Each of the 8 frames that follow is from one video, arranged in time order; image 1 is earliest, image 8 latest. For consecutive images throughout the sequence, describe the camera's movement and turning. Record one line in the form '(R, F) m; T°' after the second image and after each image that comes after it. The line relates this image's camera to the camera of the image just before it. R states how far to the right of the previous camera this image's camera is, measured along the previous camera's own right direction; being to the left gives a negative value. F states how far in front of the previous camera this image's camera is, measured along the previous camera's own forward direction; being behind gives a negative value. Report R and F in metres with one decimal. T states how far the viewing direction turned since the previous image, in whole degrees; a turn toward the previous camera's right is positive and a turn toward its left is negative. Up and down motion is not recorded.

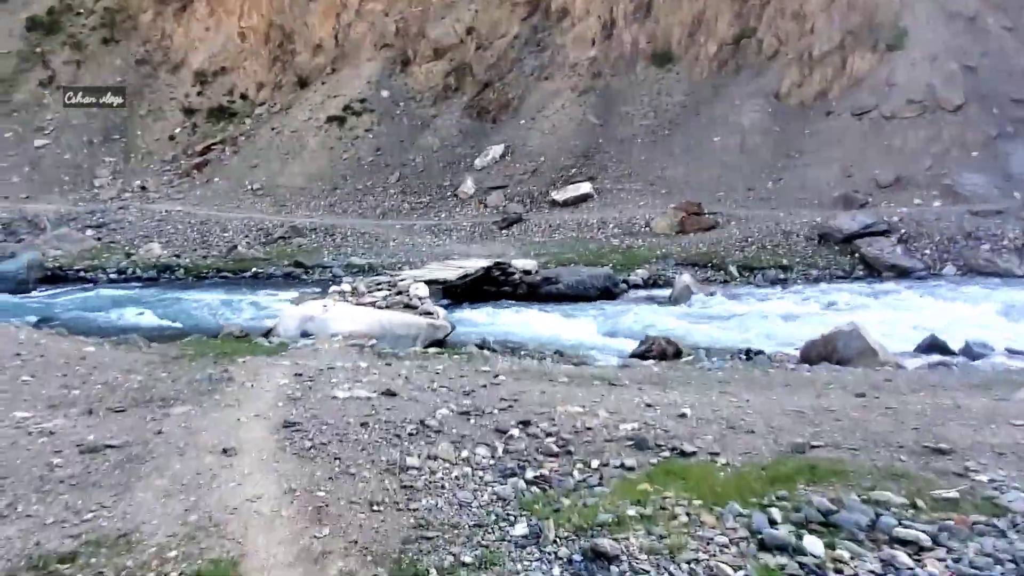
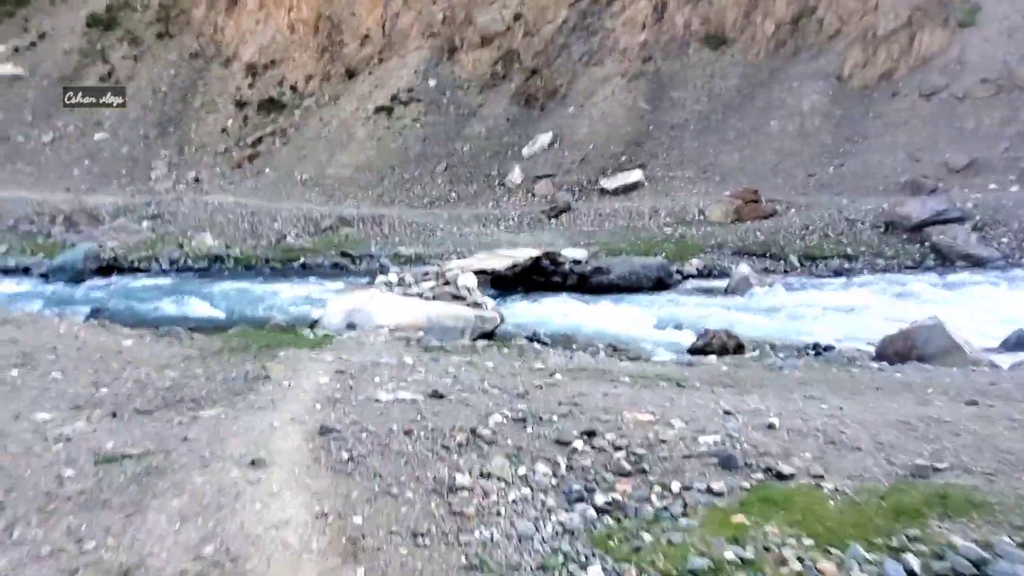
(-0.1, +0.5) m; -4°
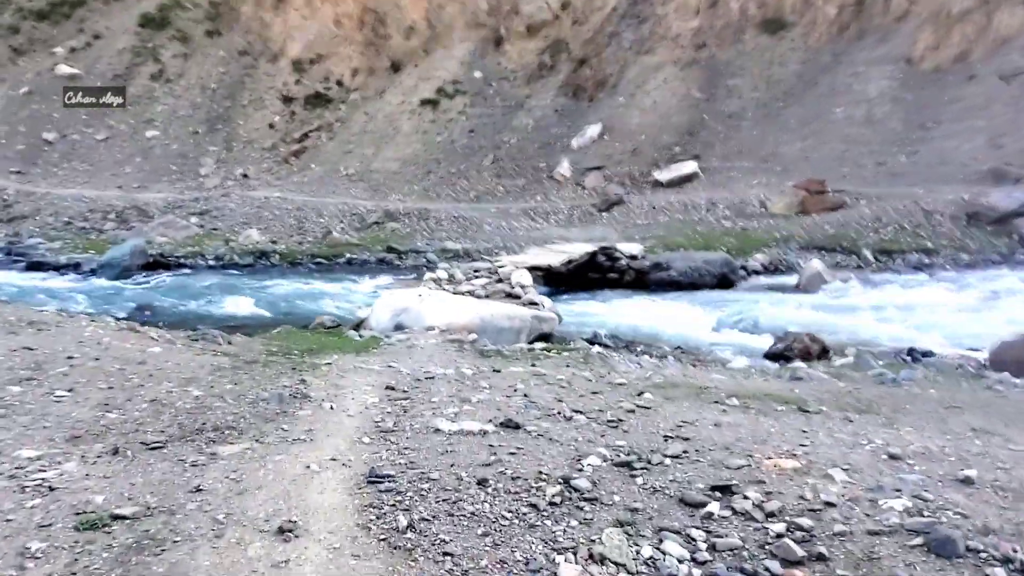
(-0.3, +0.9) m; -3°
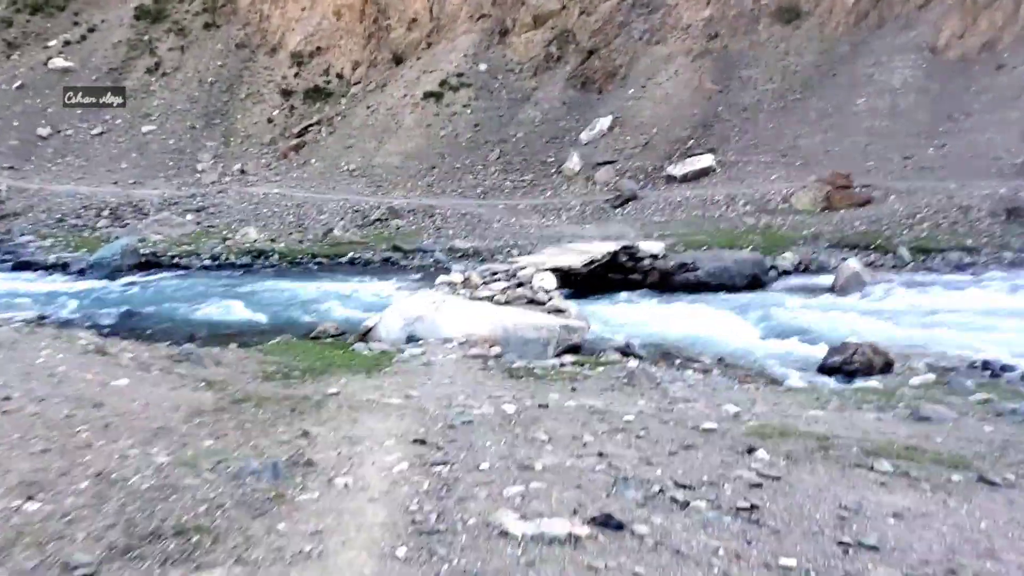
(-0.4, +1.2) m; 0°
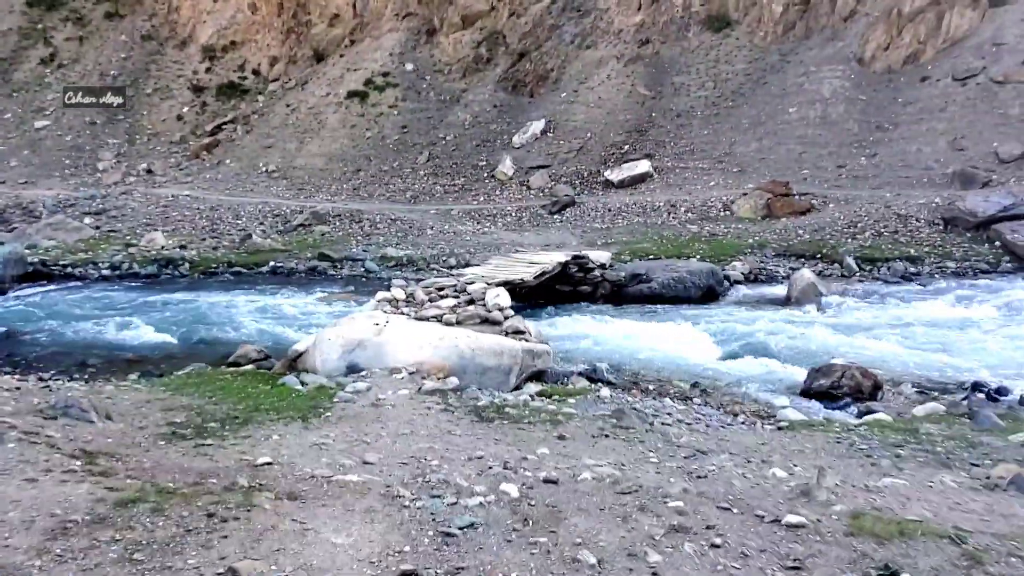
(-0.4, +1.3) m; +6°
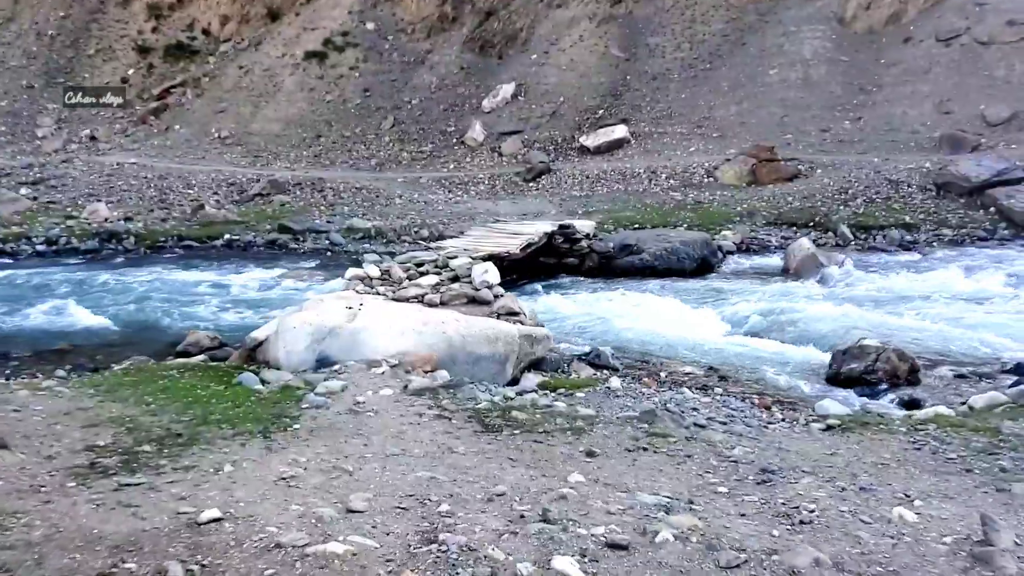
(-0.3, +1.2) m; +3°
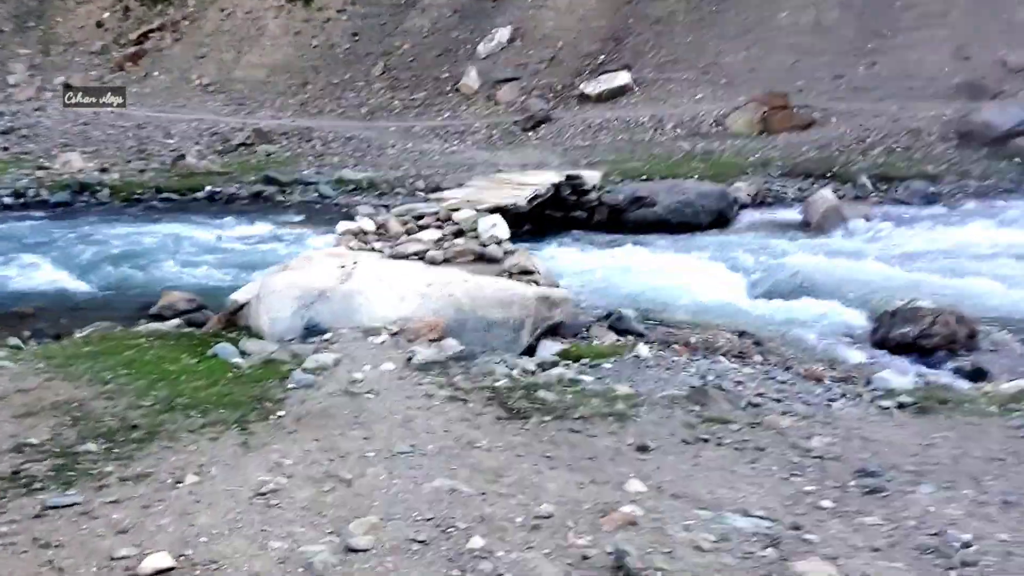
(-0.2, +0.9) m; +1°
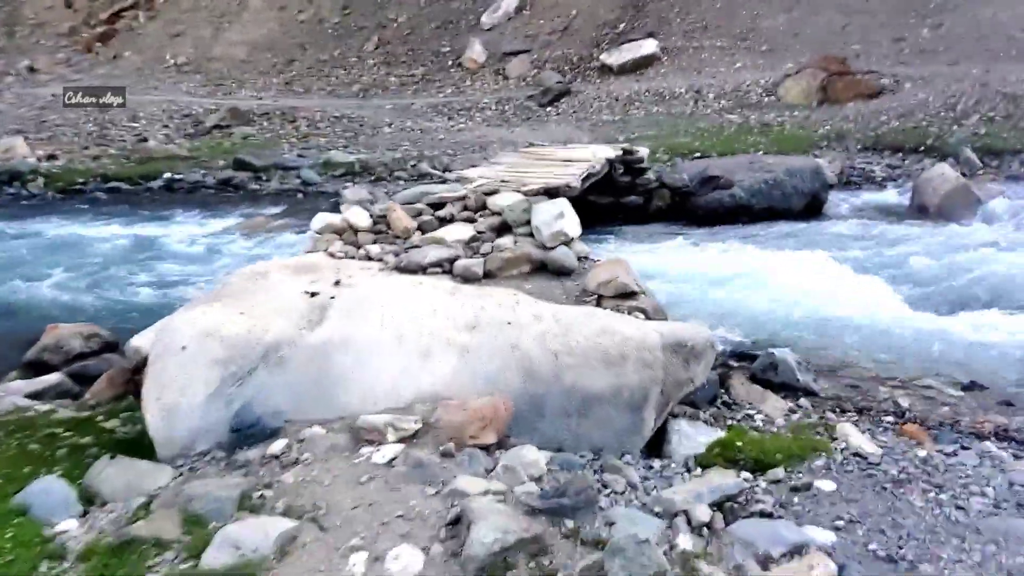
(-0.6, +3.0) m; 0°
